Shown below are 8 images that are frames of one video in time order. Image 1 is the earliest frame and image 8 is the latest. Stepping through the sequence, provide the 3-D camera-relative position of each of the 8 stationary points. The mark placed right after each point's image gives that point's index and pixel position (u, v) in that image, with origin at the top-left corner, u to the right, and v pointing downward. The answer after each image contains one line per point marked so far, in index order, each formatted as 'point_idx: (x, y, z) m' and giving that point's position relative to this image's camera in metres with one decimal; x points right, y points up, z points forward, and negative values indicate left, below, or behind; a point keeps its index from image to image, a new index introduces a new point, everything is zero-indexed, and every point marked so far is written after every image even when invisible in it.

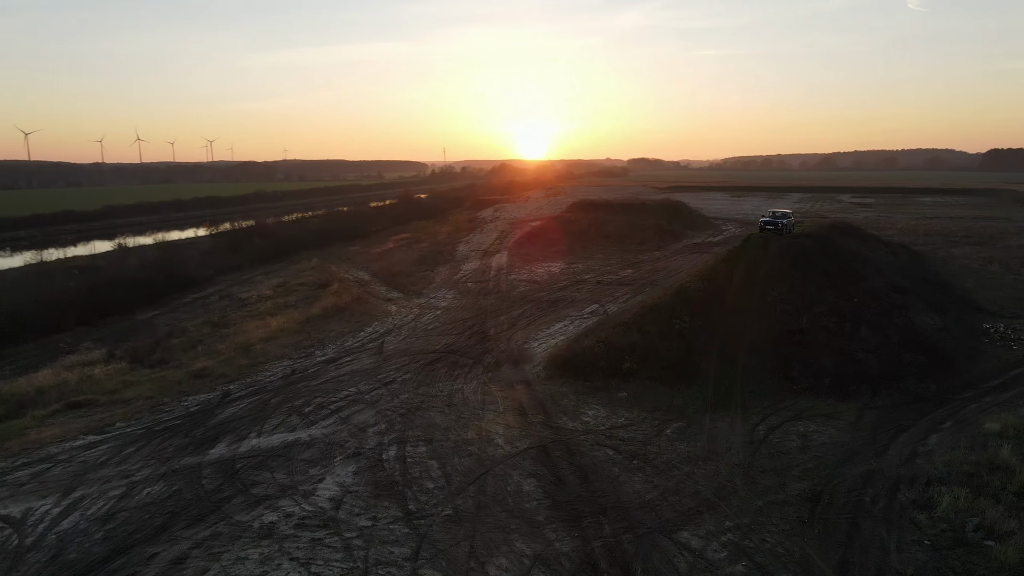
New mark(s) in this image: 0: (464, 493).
0: (-0.7, -3.1, +11.2) m
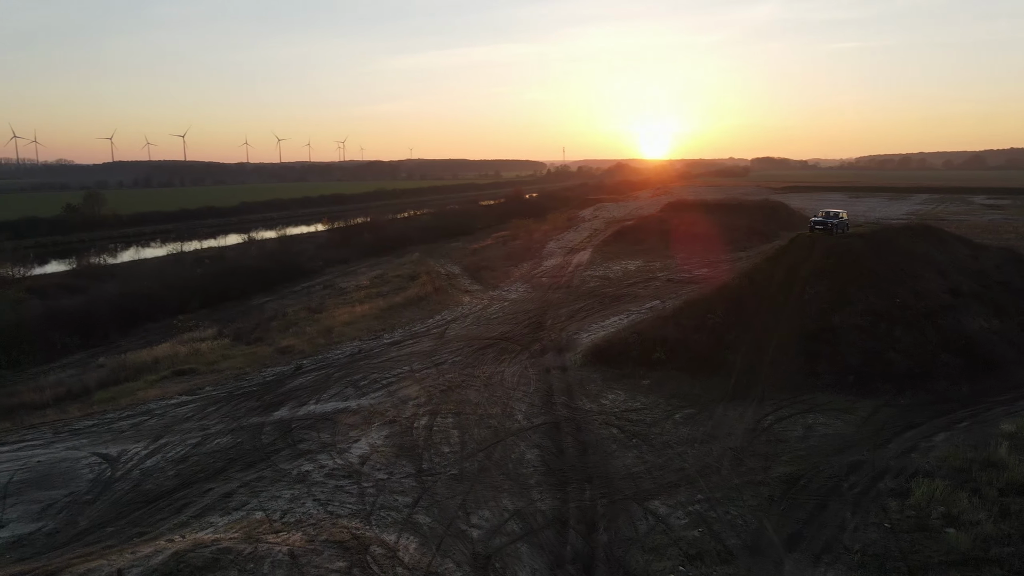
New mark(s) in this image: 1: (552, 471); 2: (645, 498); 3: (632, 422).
0: (-0.7, -2.8, +12.6) m
1: (+0.6, -2.9, +11.9) m
2: (+1.9, -3.1, +10.9) m
3: (+2.2, -2.5, +13.8) m
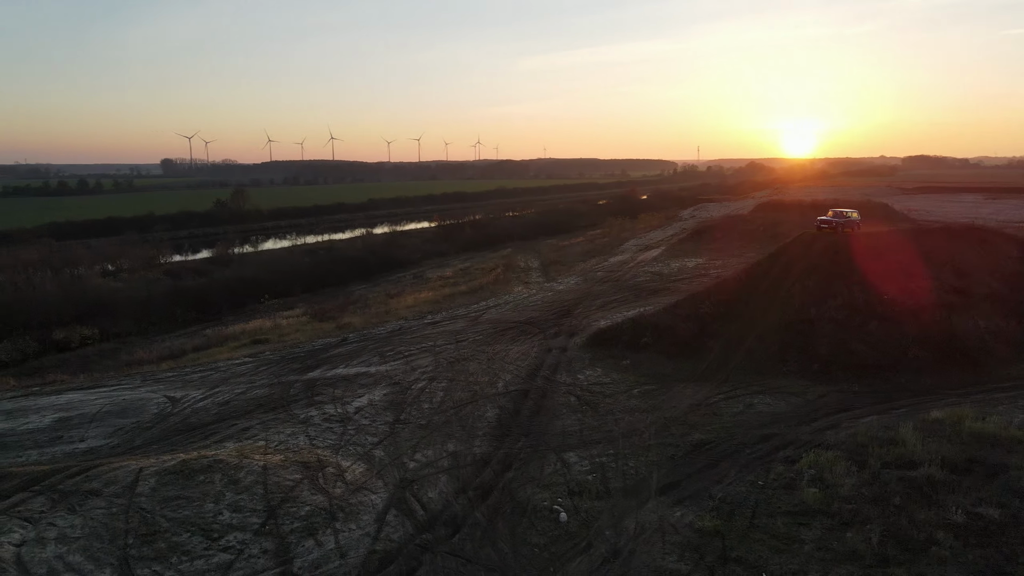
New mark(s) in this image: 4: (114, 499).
0: (-1.4, -2.5, +14.9) m
1: (-0.2, -2.6, +14.0) m
2: (+0.9, -2.8, +12.8) m
3: (+1.7, -2.2, +15.6) m
4: (-5.9, -3.1, +11.0) m
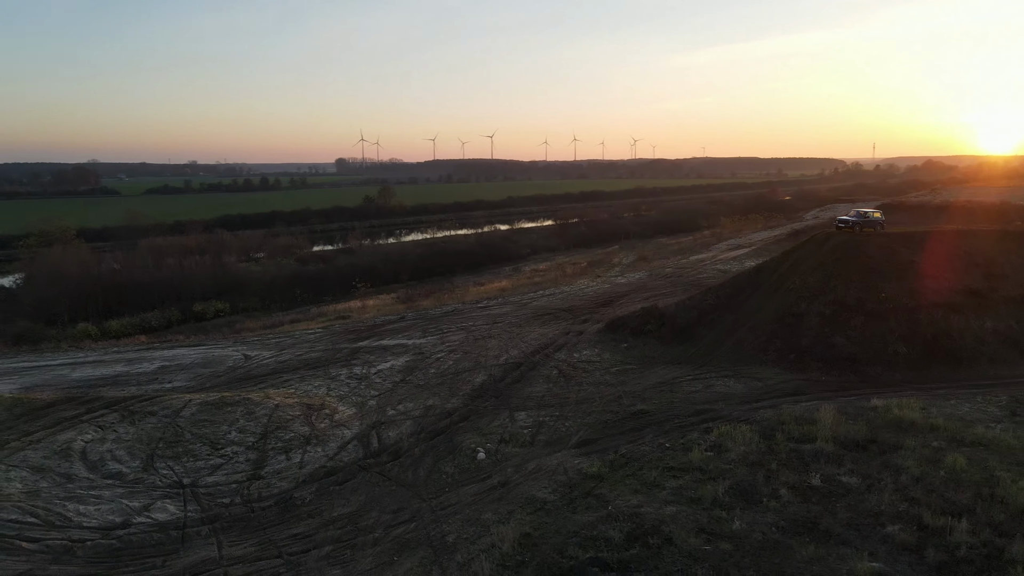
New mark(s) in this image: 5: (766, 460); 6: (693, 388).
0: (-1.6, -2.1, +17.5) m
1: (-0.6, -2.2, +16.4) m
2: (+0.1, -2.4, +14.9) m
3: (+1.5, -1.9, +17.5) m
4: (-6.9, -2.5, +14.6) m
5: (+4.1, -2.8, +12.0) m
6: (+3.9, -2.1, +15.9) m
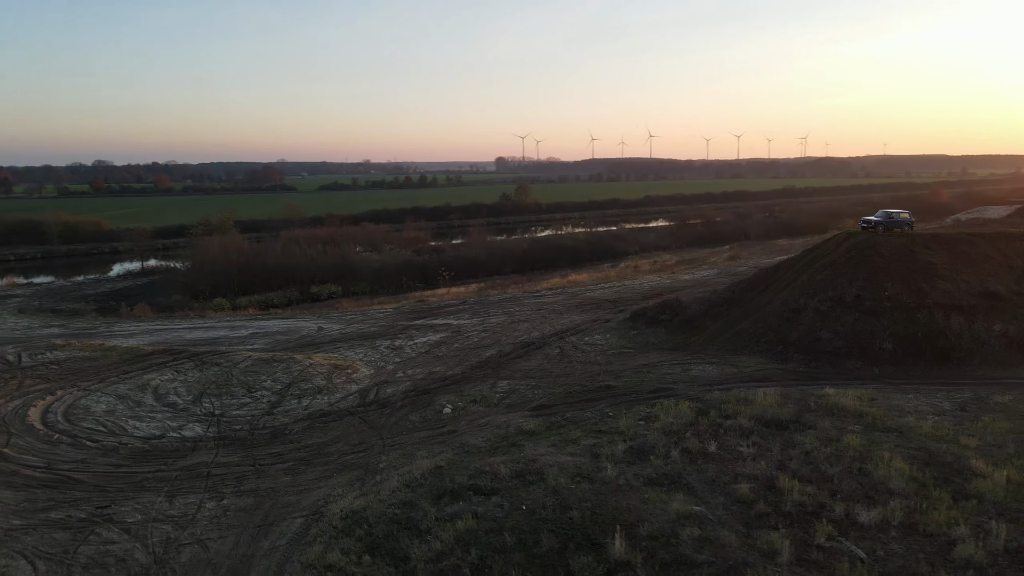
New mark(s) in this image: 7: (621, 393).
0: (-1.3, -1.7, +20.0) m
1: (-0.6, -1.8, +18.7) m
2: (-0.2, -2.1, +17.1) m
3: (+1.7, -1.6, +19.4) m
4: (-7.1, -1.9, +18.3) m
5: (+3.1, -2.5, +13.5) m
6: (+3.7, -1.9, +17.3) m
7: (+2.3, -2.2, +15.7) m
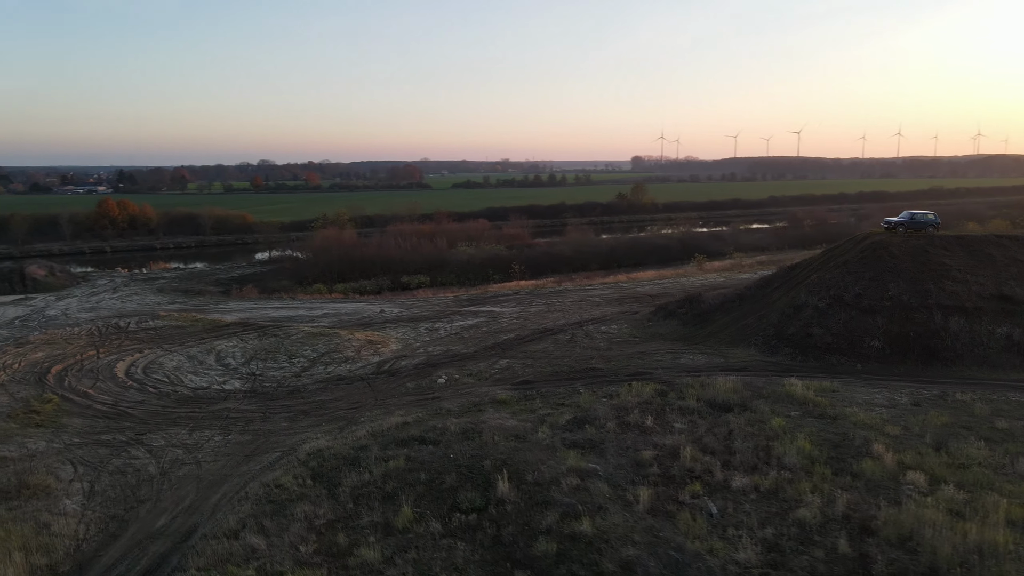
0: (-0.7, -1.3, +22.0) m
1: (-0.3, -1.5, +20.6) m
2: (-0.1, -1.8, +19.0) m
3: (+2.2, -1.4, +20.9) m
4: (-6.8, -1.4, +21.4) m
5: (+2.4, -2.3, +14.8) m
6: (+3.7, -1.7, +18.5) m
7: (+2.1, -2.0, +17.2) m
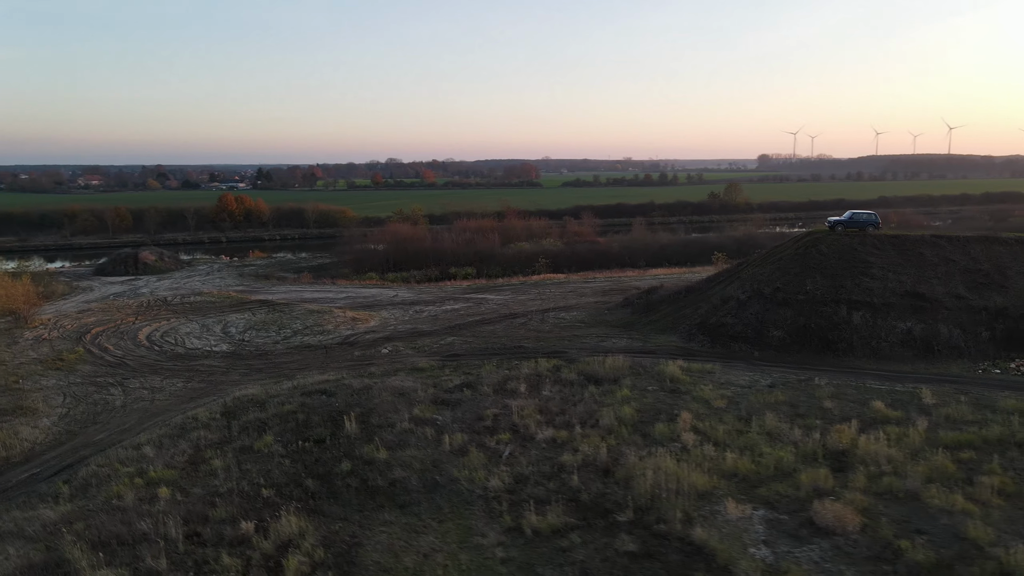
0: (-1.7, -0.9, +24.6) m
1: (-1.5, -1.1, +23.1) m
2: (-1.6, -1.4, +21.5) m
3: (+1.0, -1.0, +23.0) m
4: (-7.8, -0.8, +24.9) m
5: (+0.2, -2.0, +17.0) m
6: (+2.1, -1.4, +20.3) m
7: (+0.3, -1.7, +19.4) m
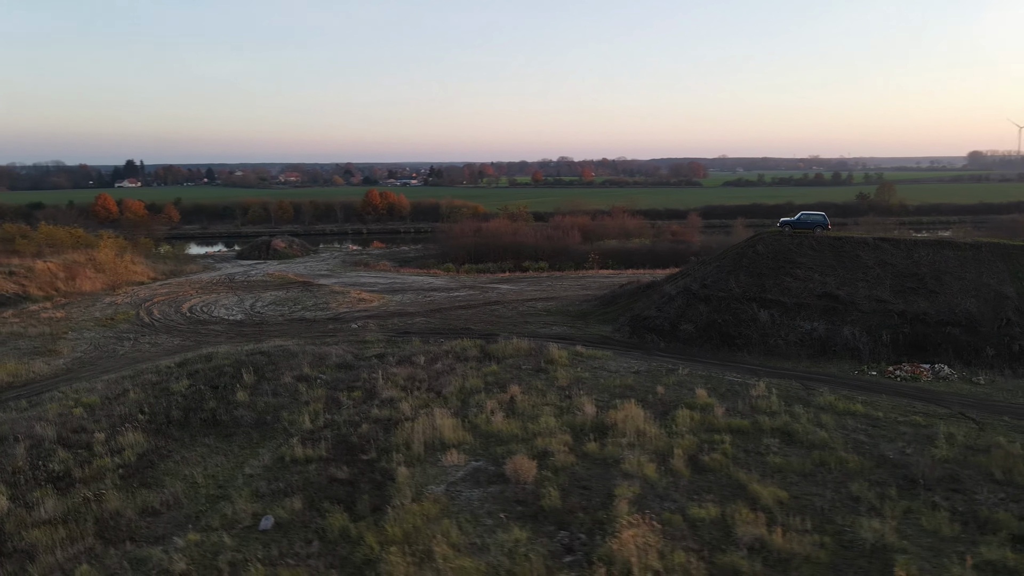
0: (-2.2, -0.5, +27.1) m
1: (-2.3, -0.7, +25.6) m
2: (-2.7, -1.0, +24.1) m
3: (+0.1, -0.7, +24.9) m
4: (-8.0, -0.2, +28.7) m
5: (-2.0, -1.6, +19.2) m
6: (+0.6, -1.1, +22.1) m
7: (-1.4, -1.3, +21.5) m
